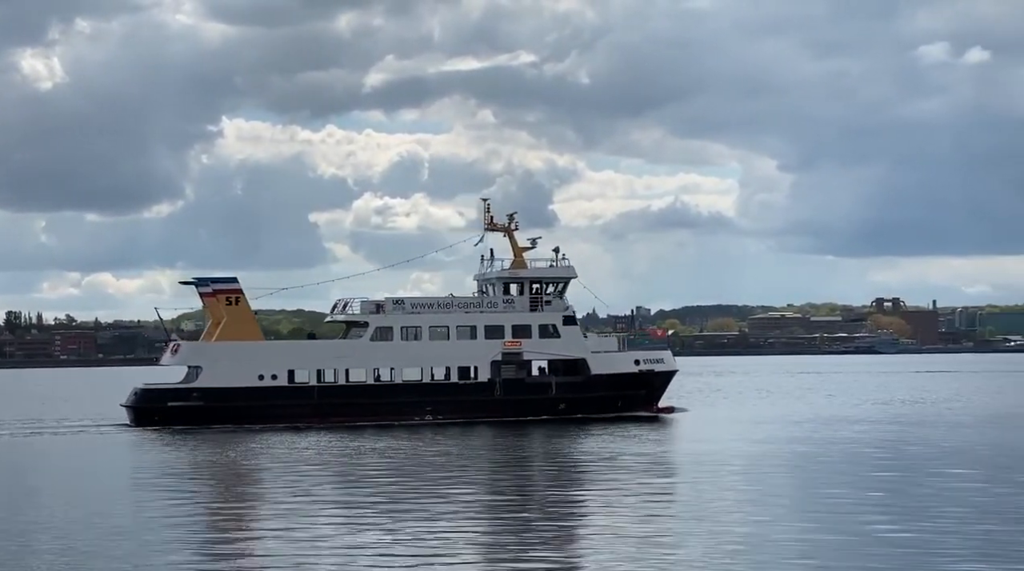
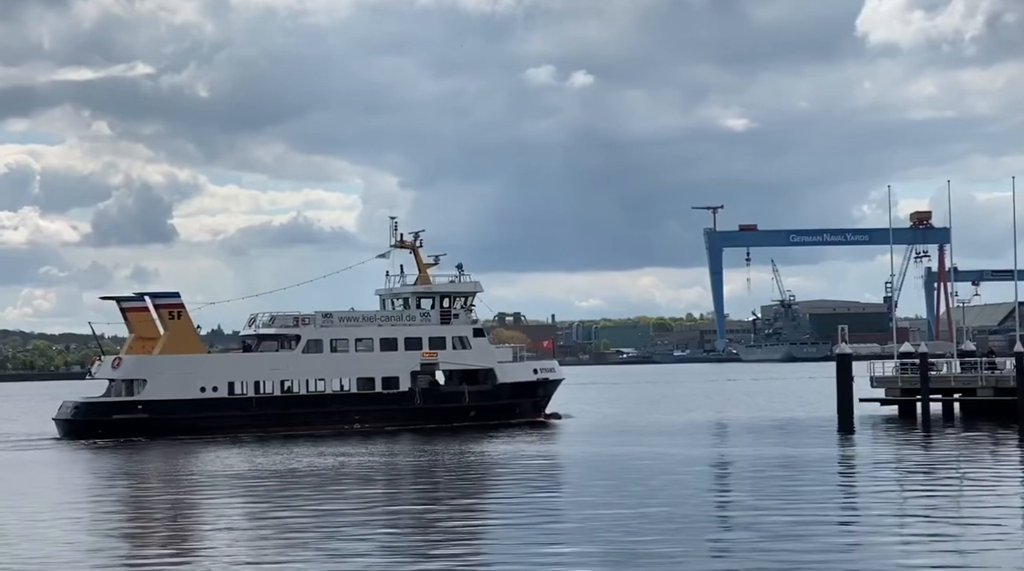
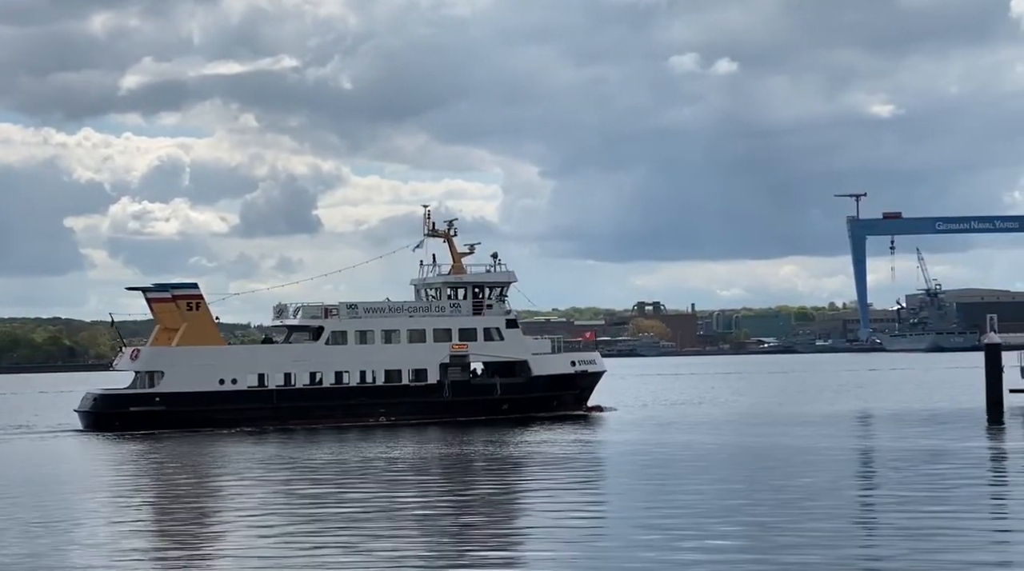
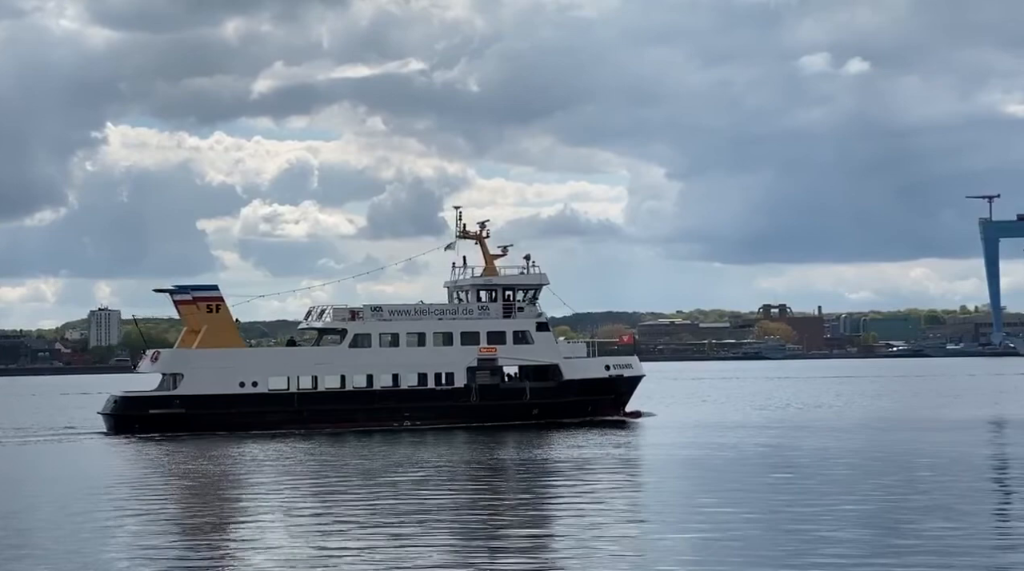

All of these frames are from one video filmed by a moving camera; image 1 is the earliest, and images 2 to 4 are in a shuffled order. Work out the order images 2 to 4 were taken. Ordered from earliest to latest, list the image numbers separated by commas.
4, 3, 2
